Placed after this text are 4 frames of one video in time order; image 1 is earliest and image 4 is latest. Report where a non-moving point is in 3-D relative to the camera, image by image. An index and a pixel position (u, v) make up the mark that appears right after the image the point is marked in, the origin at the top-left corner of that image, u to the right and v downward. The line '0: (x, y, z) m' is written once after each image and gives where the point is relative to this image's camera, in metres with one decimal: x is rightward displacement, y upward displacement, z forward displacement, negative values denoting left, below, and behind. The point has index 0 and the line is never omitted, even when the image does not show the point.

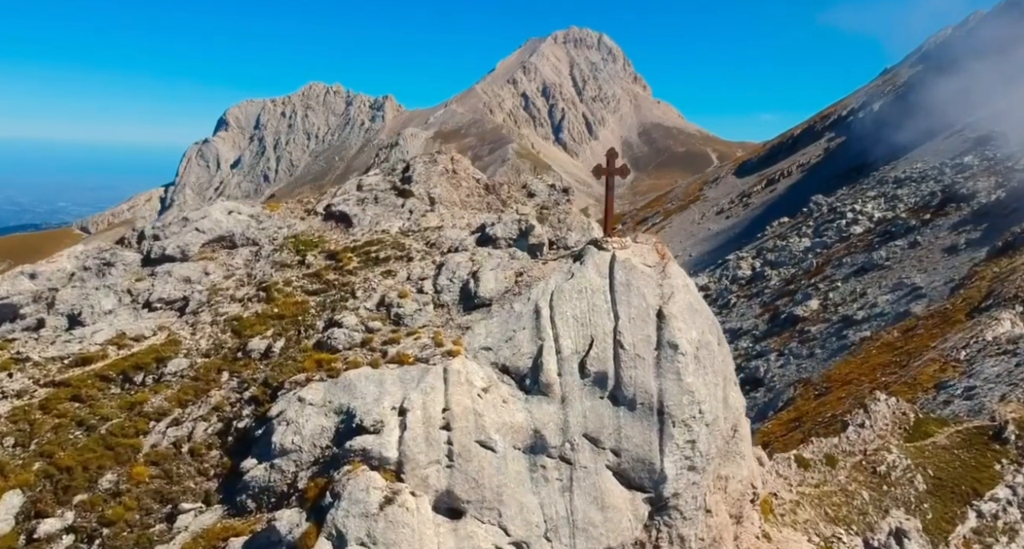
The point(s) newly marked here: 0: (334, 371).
0: (-3.2, -1.7, +14.5) m
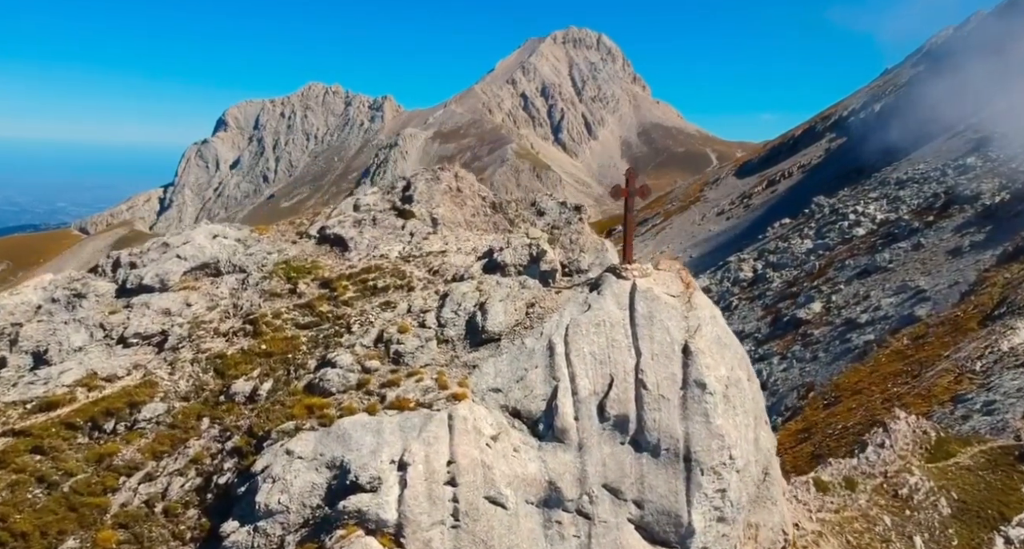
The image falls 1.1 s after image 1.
0: (-3.0, -2.3, +13.0) m
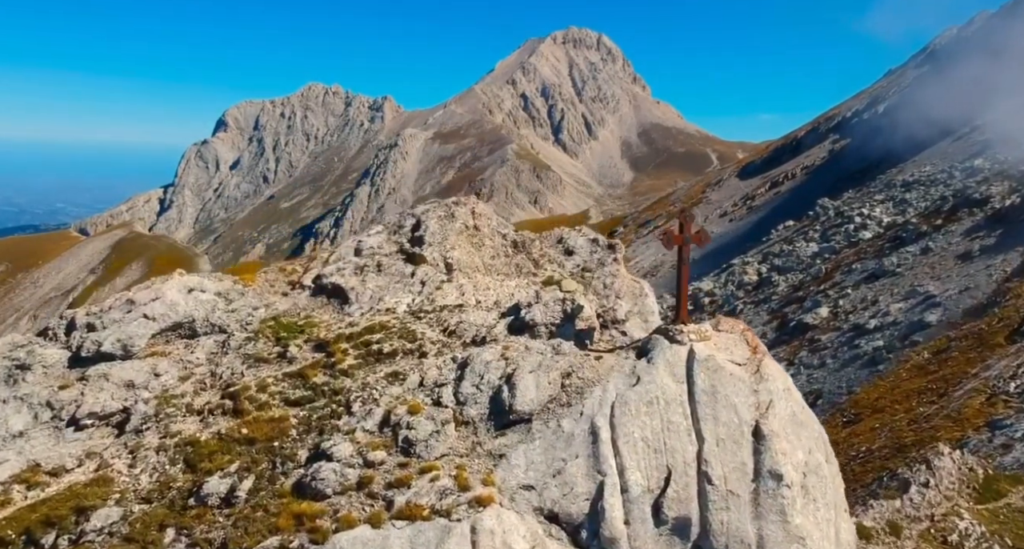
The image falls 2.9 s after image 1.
0: (-2.5, -3.3, +10.4) m
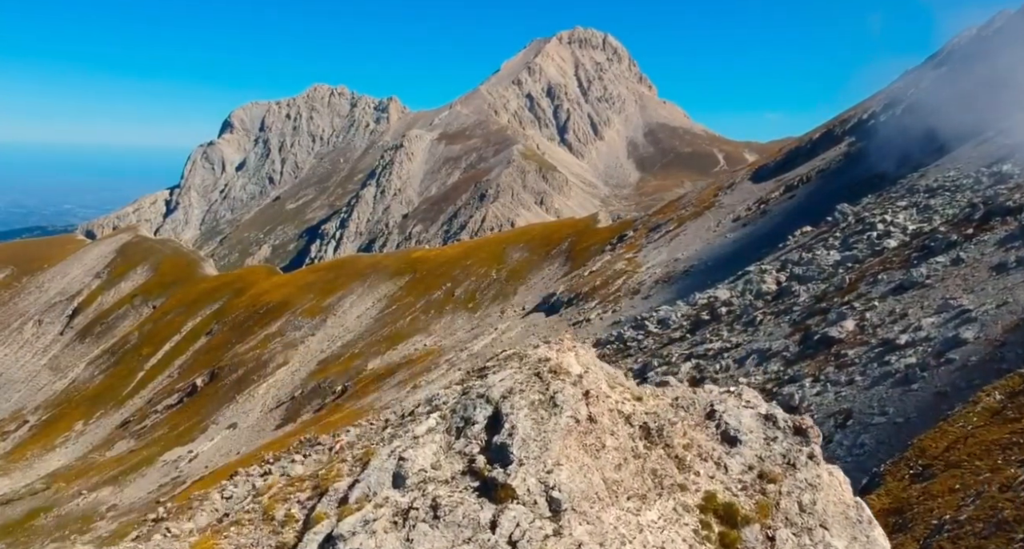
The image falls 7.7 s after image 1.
0: (-0.8, -5.9, +3.9) m
